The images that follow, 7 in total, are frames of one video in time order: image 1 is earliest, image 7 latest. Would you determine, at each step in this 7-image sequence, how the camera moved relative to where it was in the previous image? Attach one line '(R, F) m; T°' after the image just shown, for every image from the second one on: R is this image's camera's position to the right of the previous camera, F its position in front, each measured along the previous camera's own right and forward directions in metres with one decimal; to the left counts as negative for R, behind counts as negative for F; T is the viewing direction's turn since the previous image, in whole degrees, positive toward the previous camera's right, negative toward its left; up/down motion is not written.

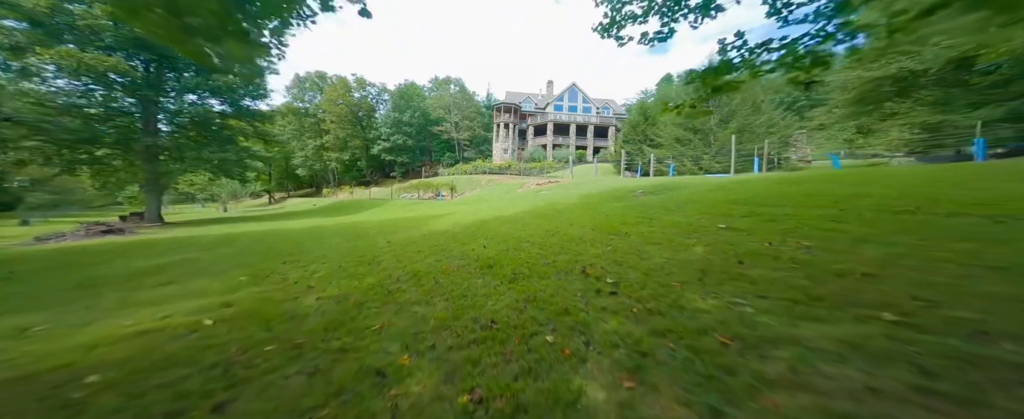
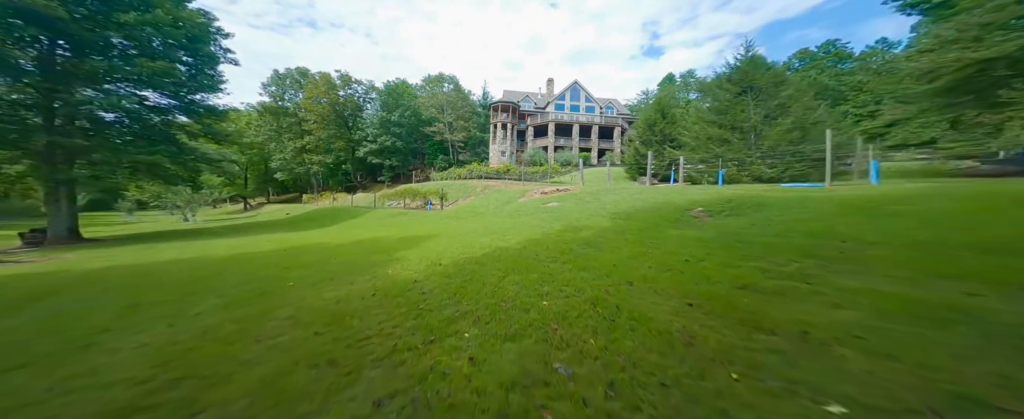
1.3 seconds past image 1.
(-0.2, +3.9) m; +1°
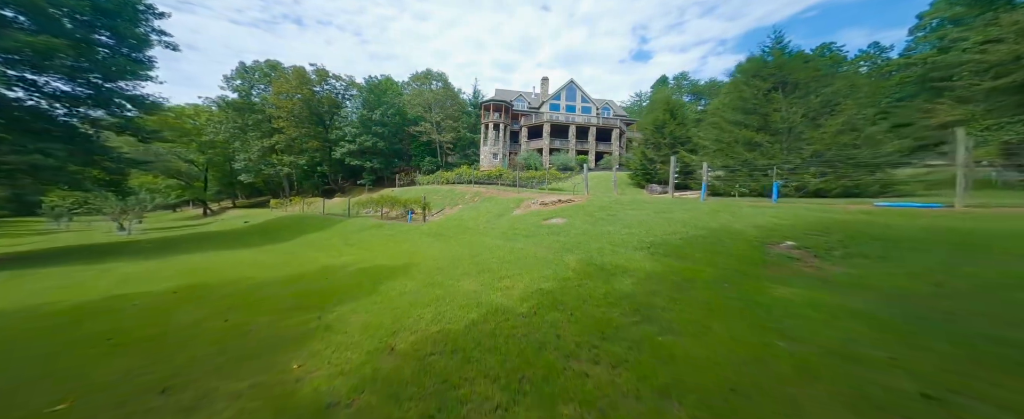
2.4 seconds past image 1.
(-0.2, +3.0) m; +2°
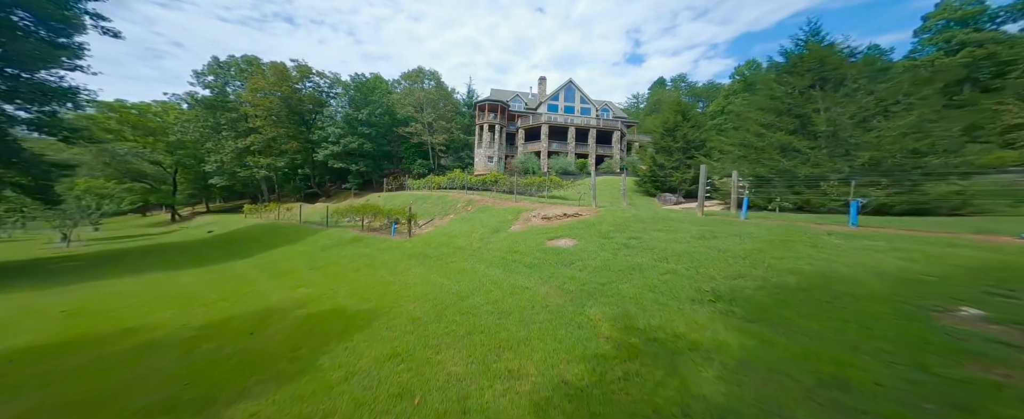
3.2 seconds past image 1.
(-0.2, +2.3) m; +1°
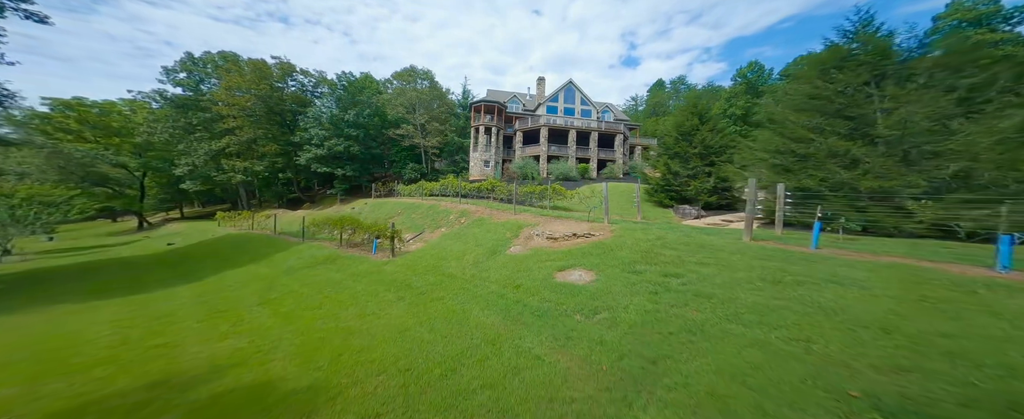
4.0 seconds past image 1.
(-0.2, +2.2) m; +1°
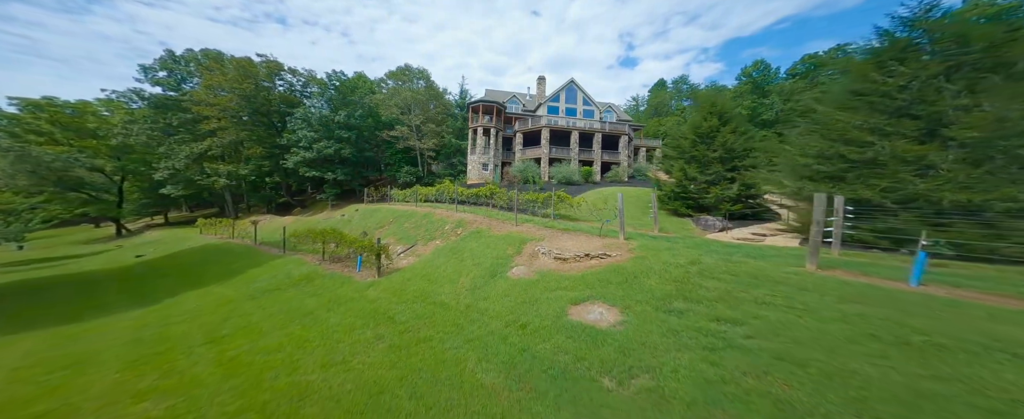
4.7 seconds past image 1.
(-0.1, +1.6) m; 0°
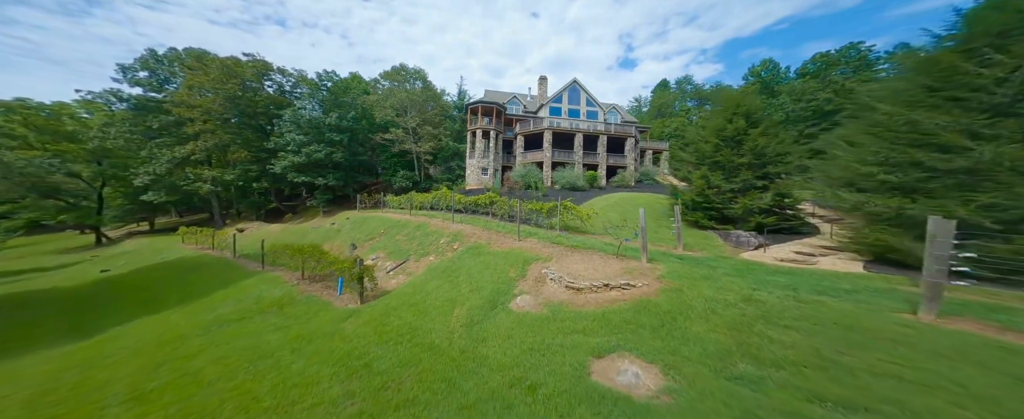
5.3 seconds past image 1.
(-0.1, +1.6) m; 0°
